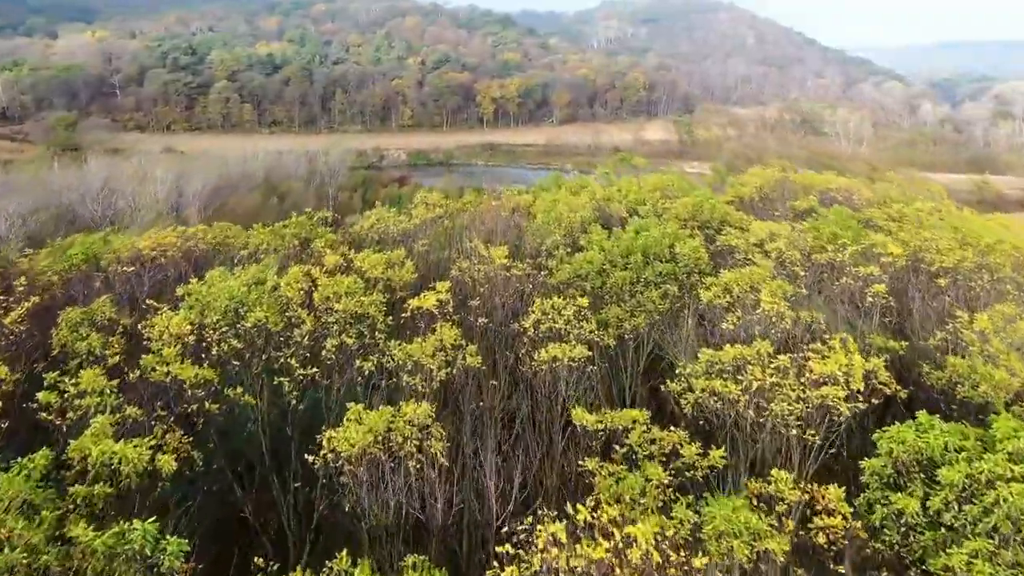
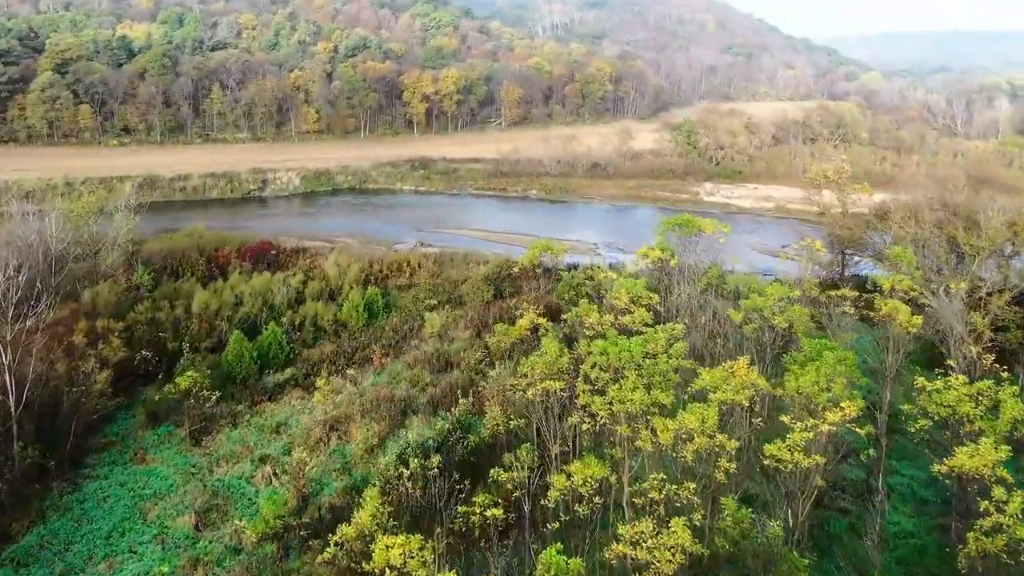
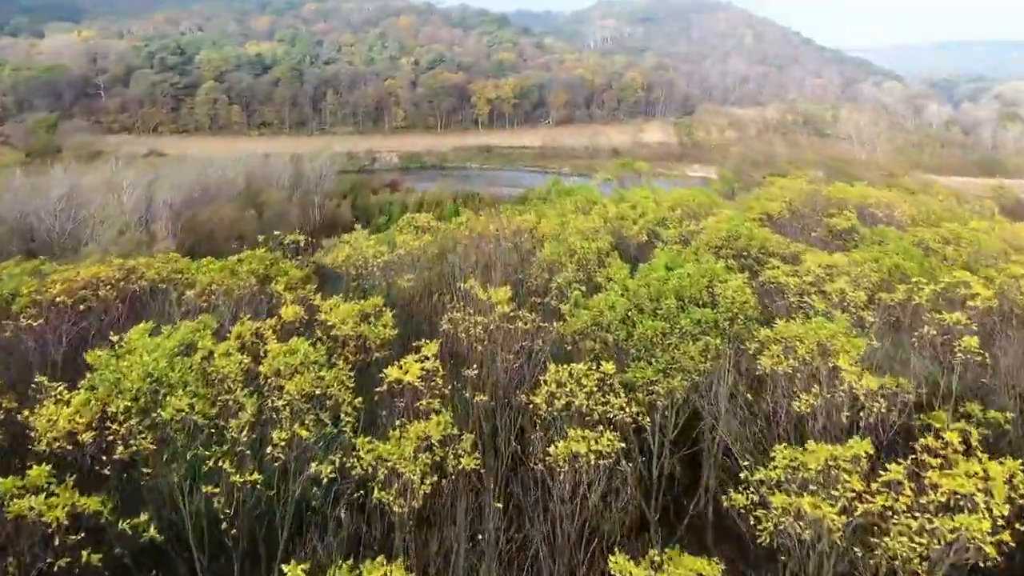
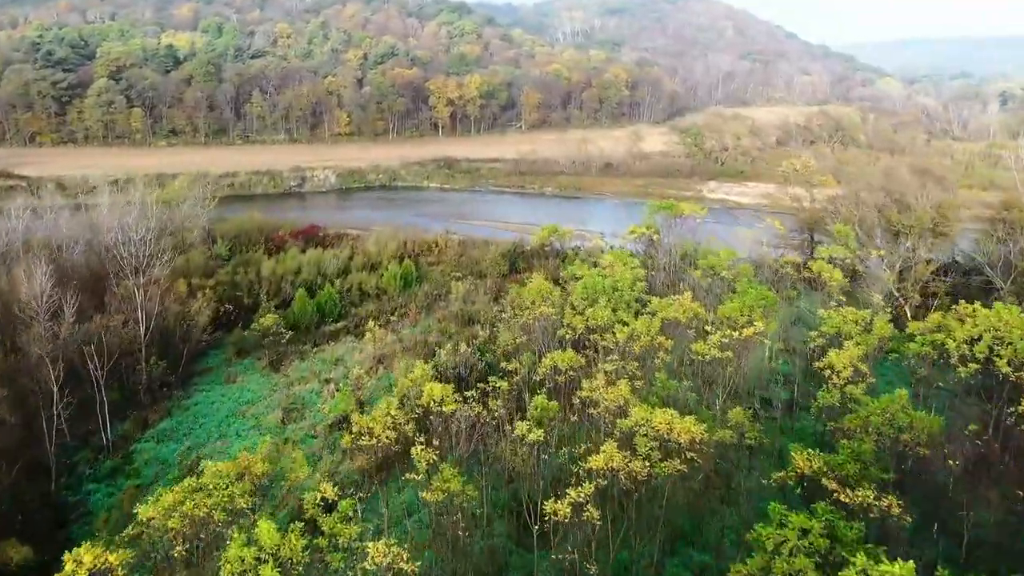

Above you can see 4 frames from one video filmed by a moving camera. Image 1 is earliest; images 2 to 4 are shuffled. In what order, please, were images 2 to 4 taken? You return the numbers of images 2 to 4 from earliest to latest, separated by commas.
3, 4, 2
